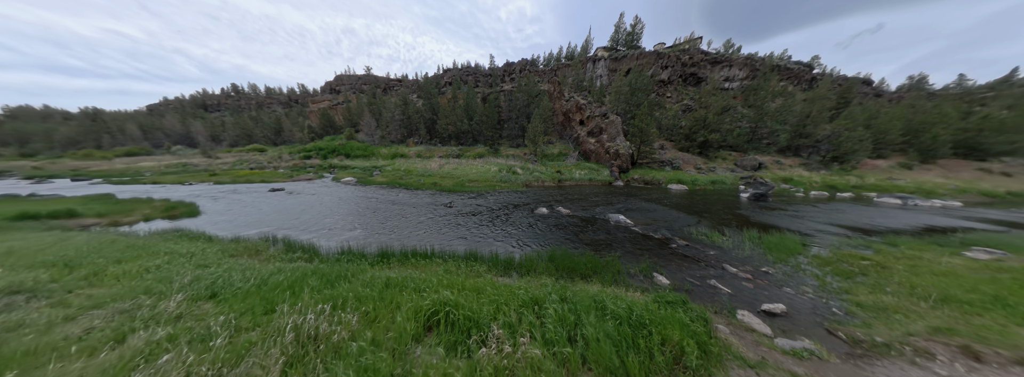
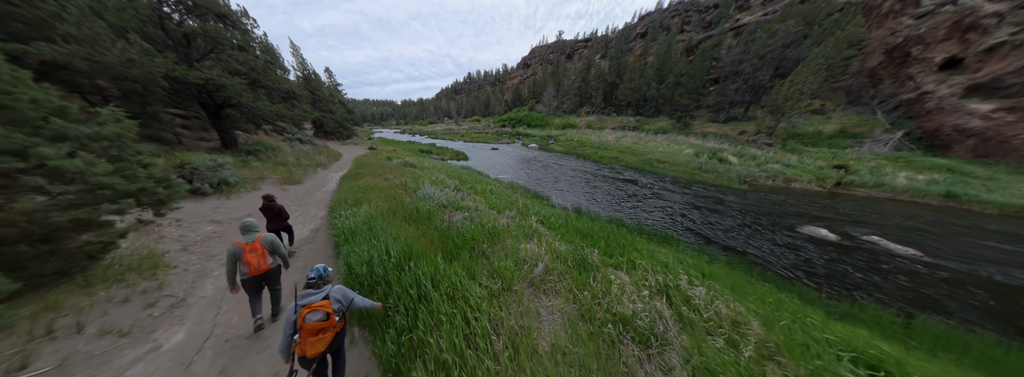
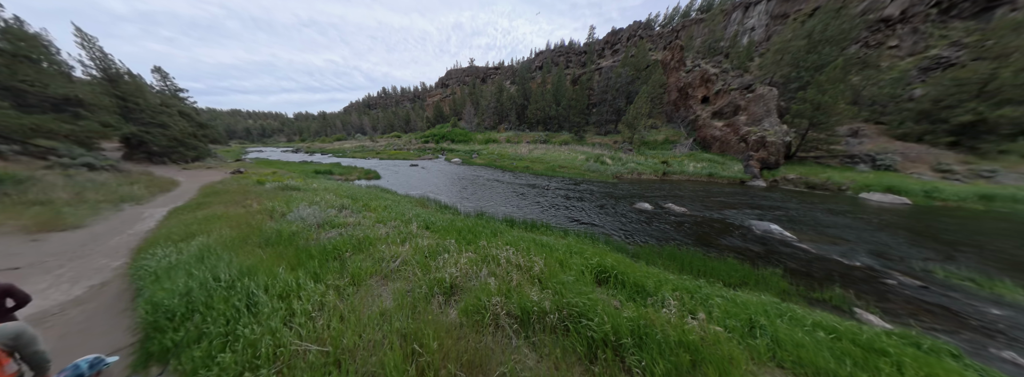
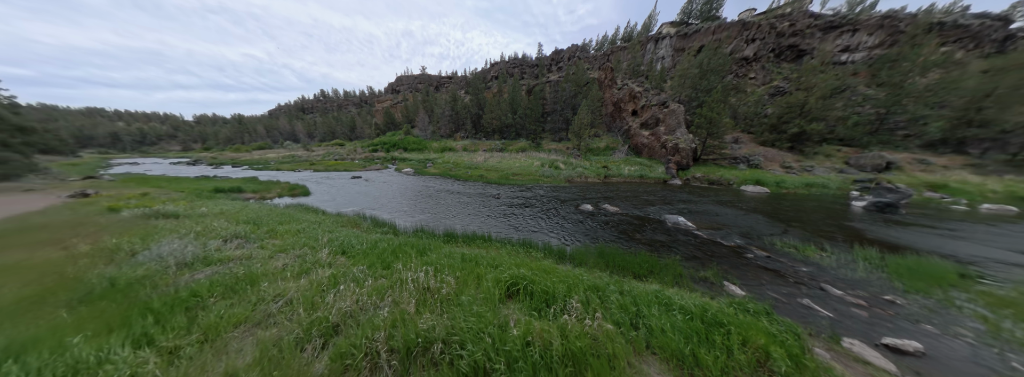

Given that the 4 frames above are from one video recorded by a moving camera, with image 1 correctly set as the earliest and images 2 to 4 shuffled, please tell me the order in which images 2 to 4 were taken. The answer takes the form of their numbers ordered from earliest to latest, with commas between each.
4, 3, 2
